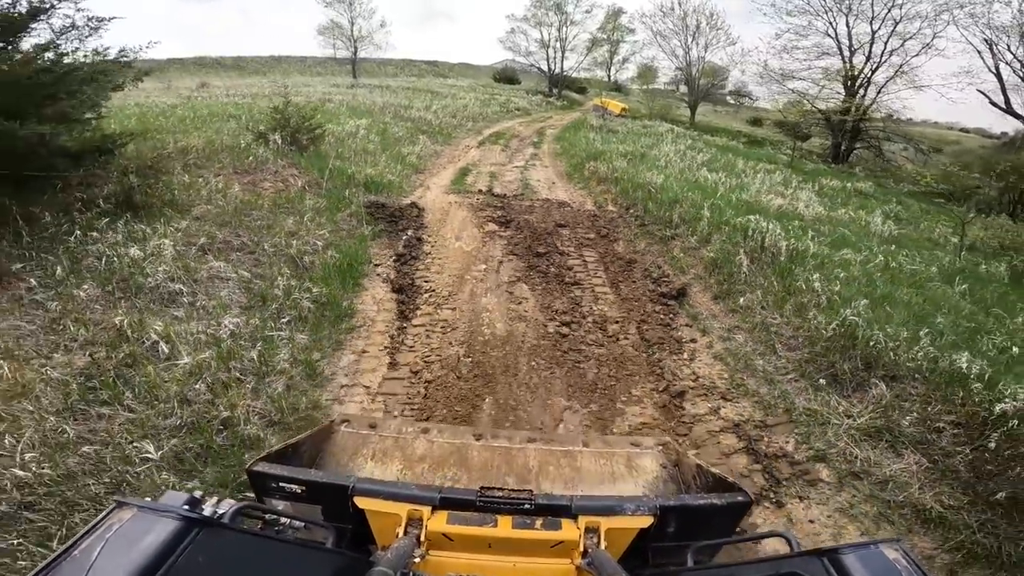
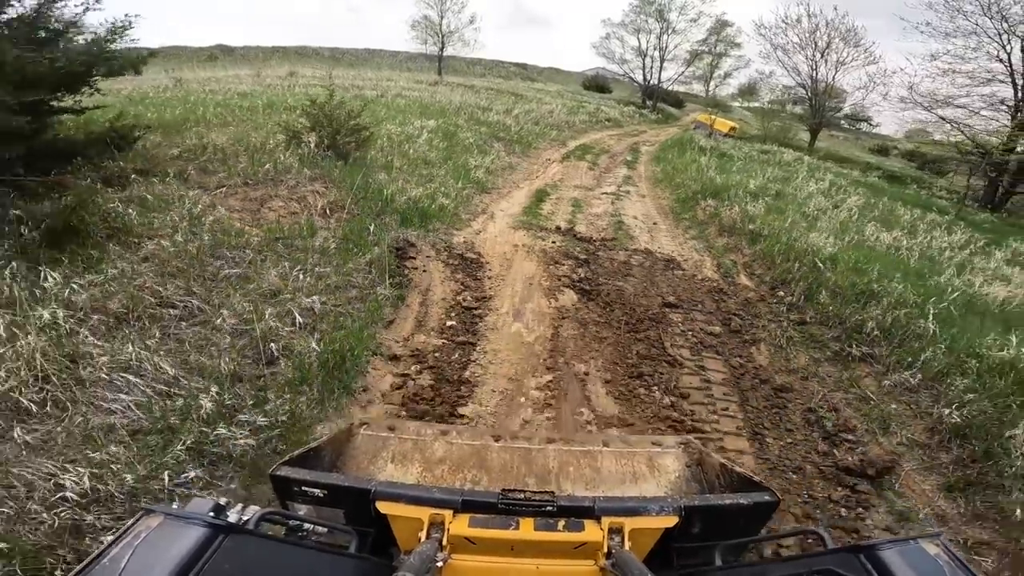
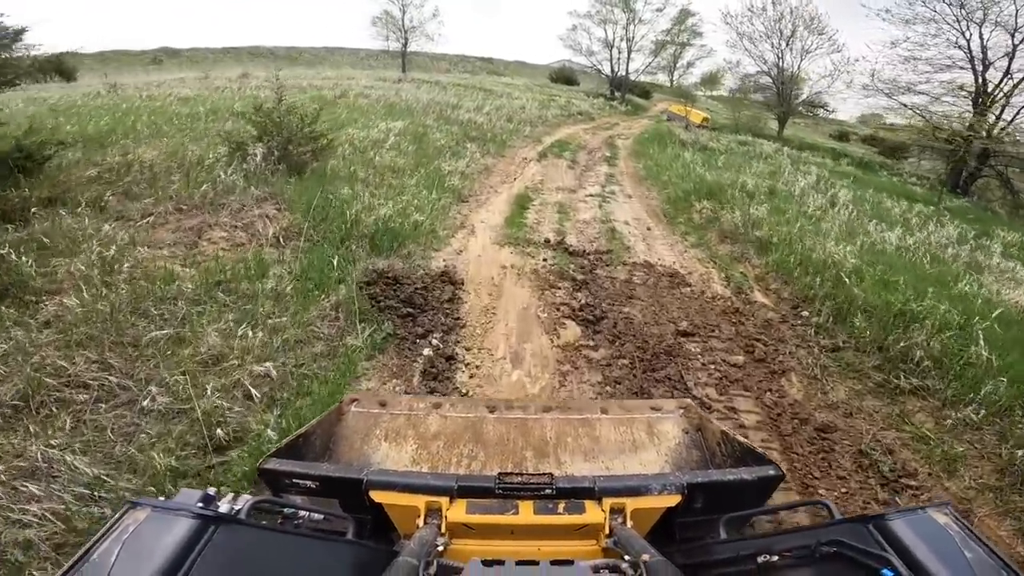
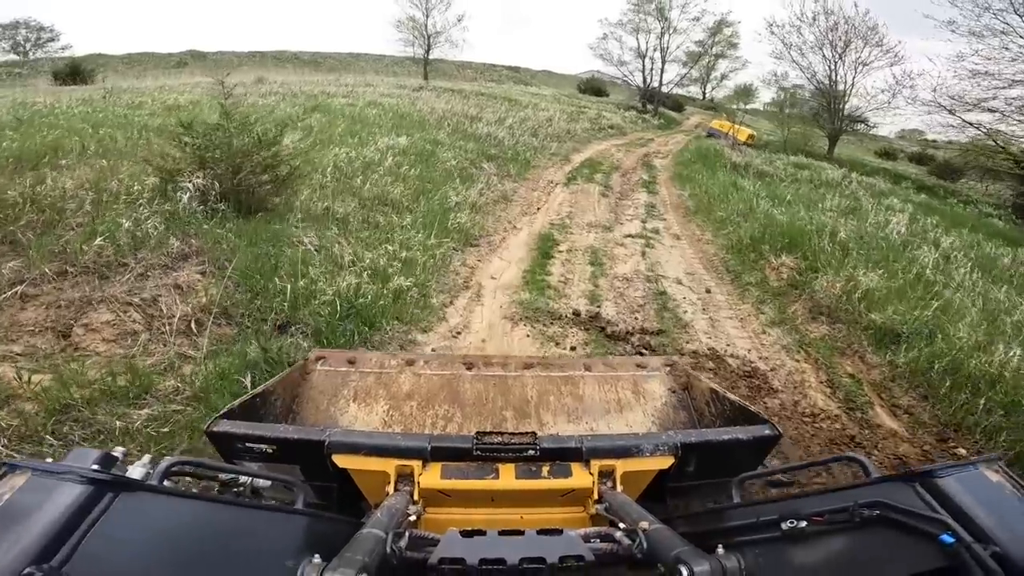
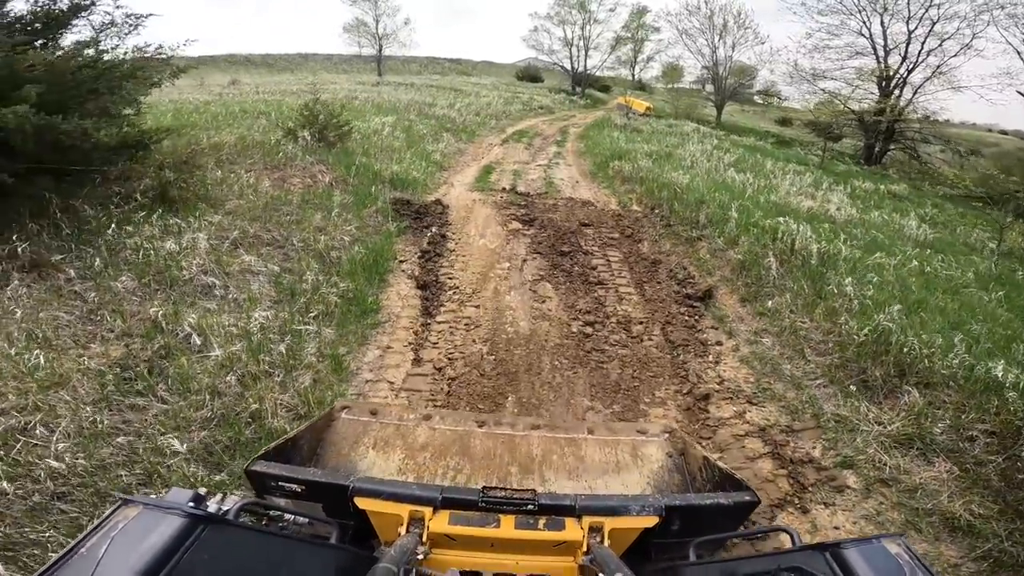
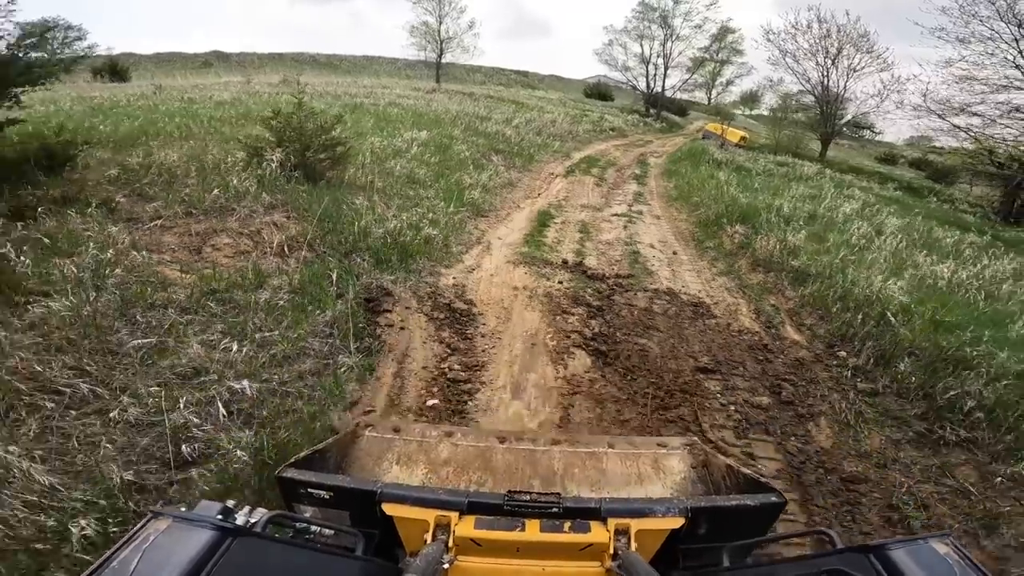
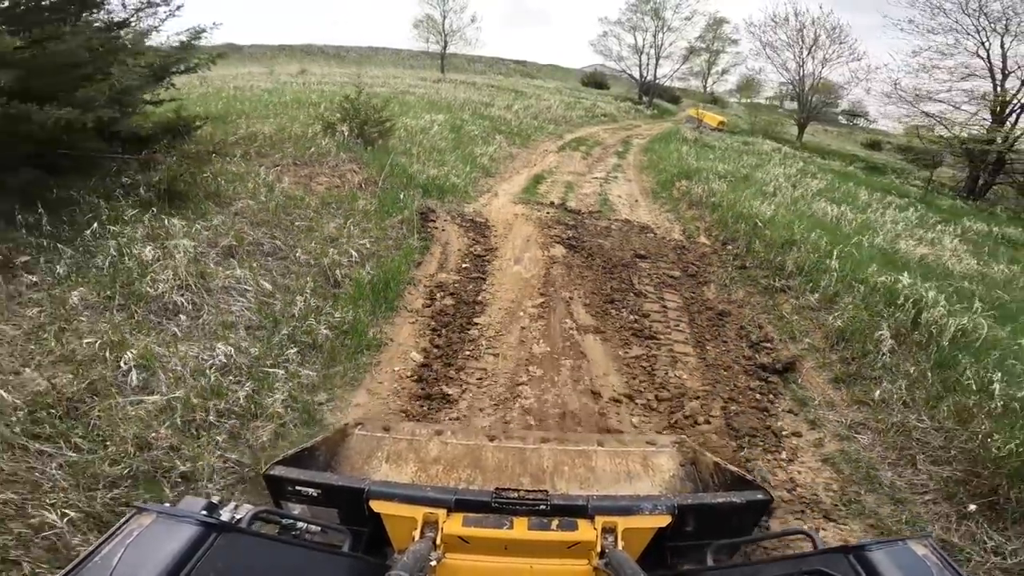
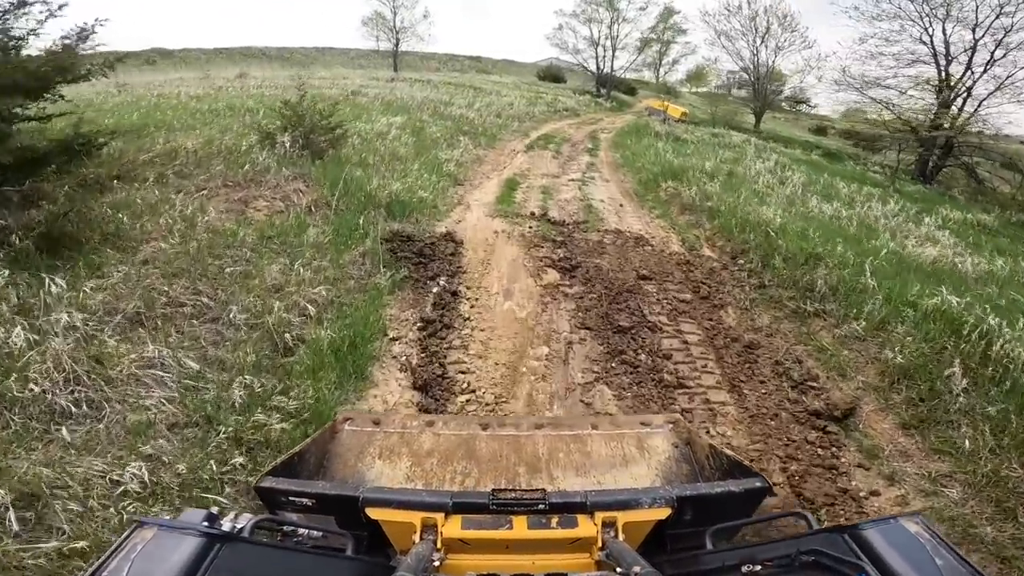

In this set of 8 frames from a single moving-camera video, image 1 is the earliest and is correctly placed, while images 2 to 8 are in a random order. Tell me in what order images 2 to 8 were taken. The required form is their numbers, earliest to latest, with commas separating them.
5, 8, 3, 4, 6, 2, 7
